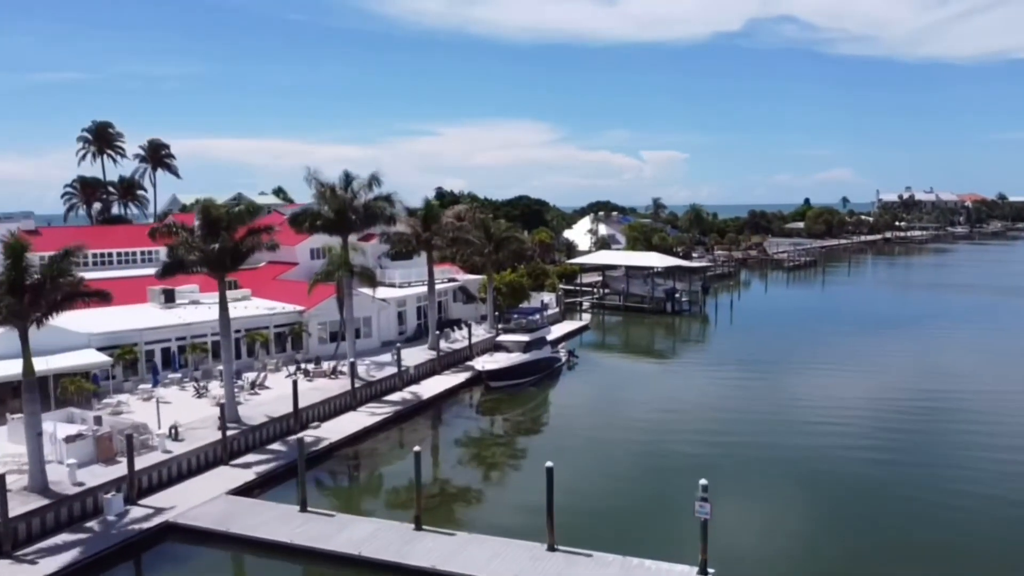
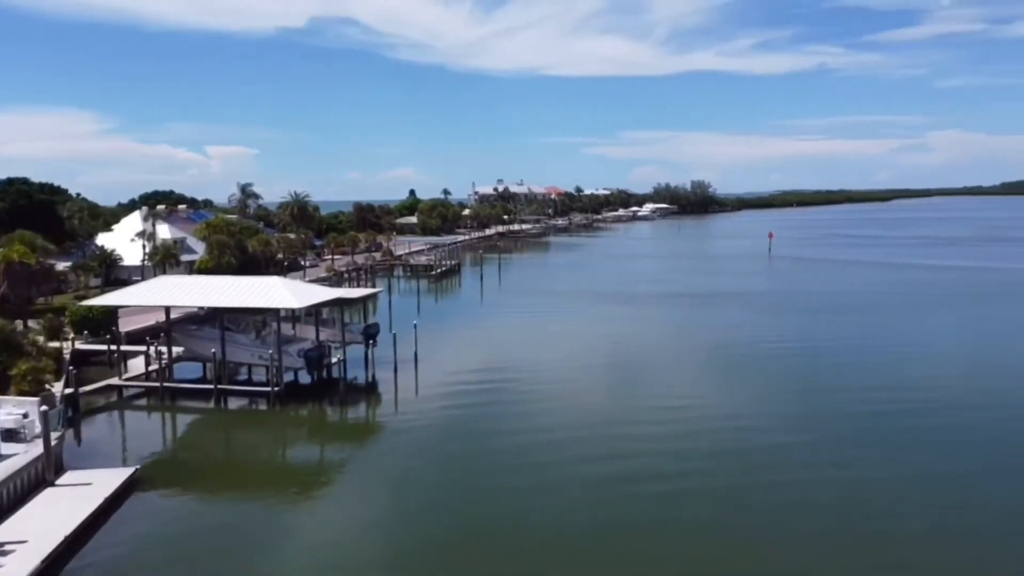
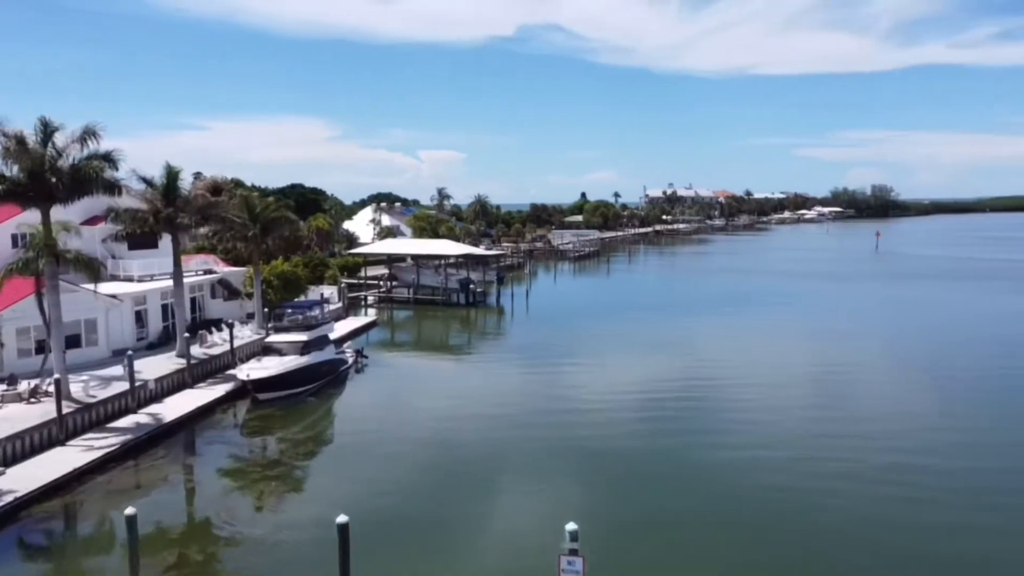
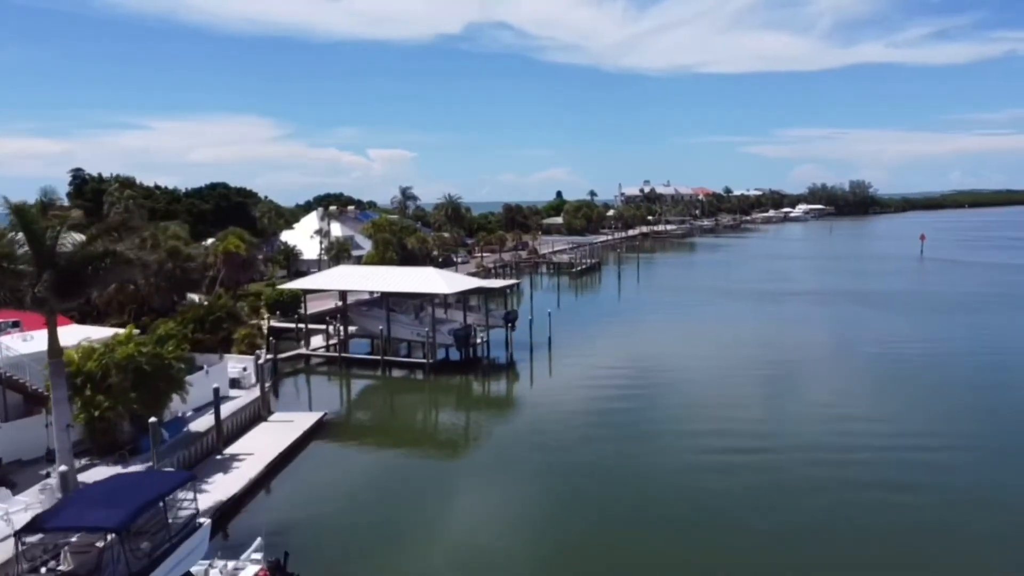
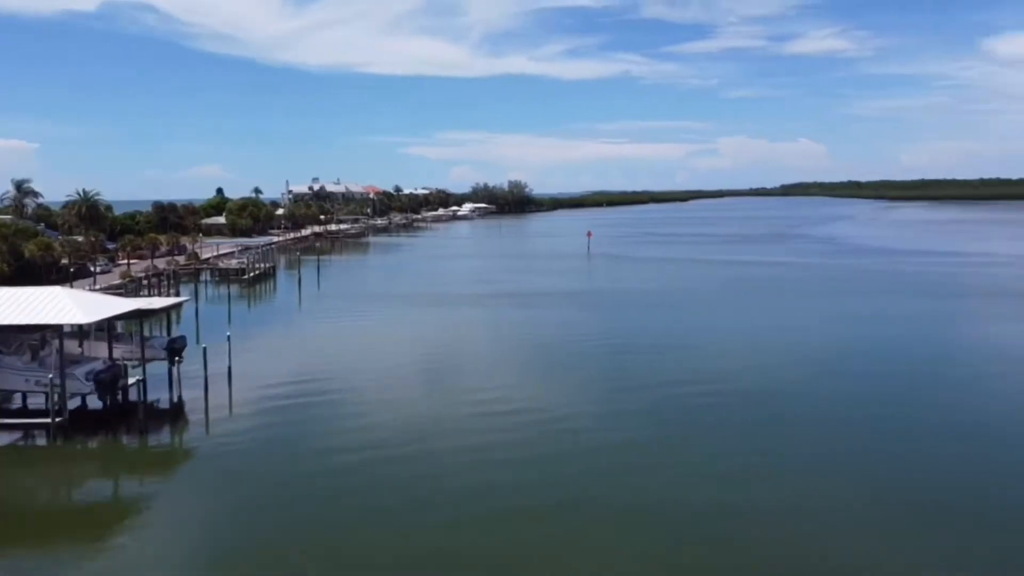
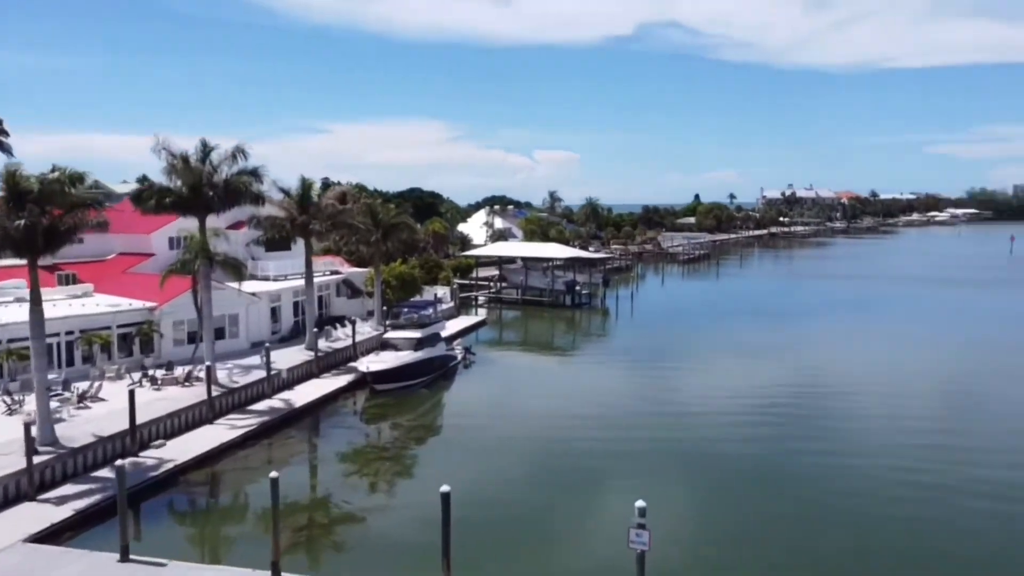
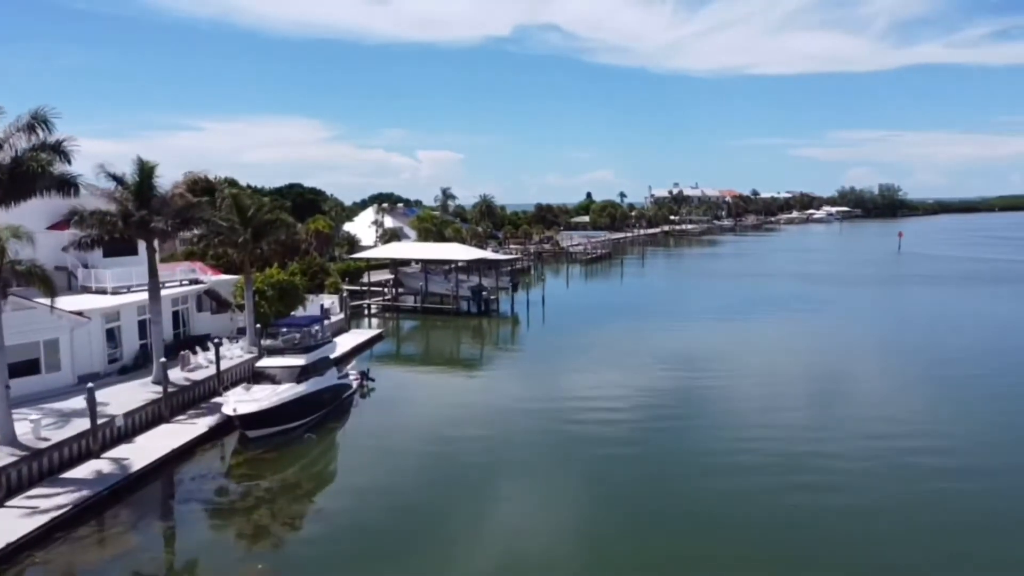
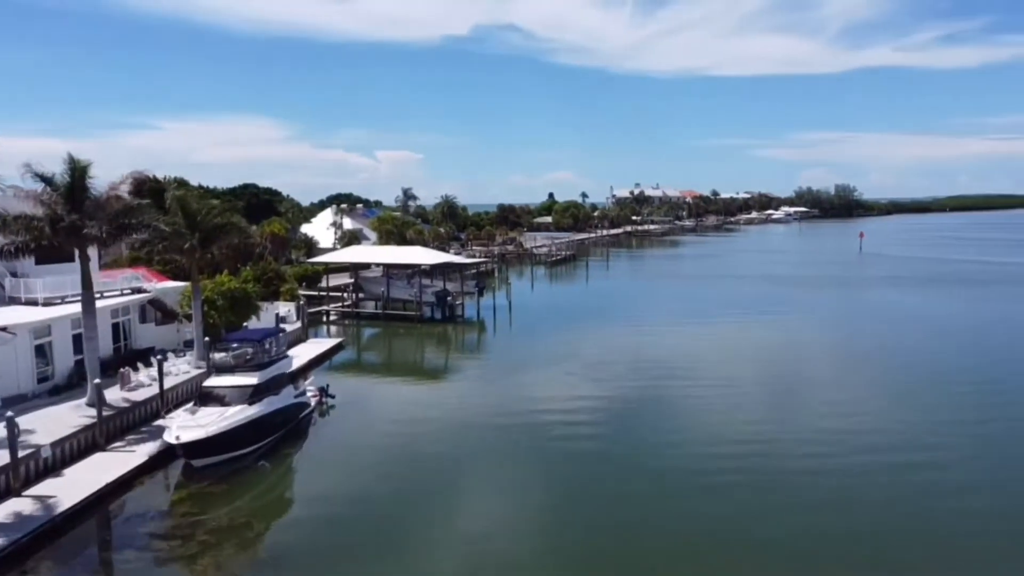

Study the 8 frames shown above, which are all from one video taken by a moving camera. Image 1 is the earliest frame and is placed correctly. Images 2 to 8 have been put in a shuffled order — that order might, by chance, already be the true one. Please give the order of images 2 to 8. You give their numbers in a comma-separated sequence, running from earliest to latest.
6, 3, 7, 8, 4, 2, 5
